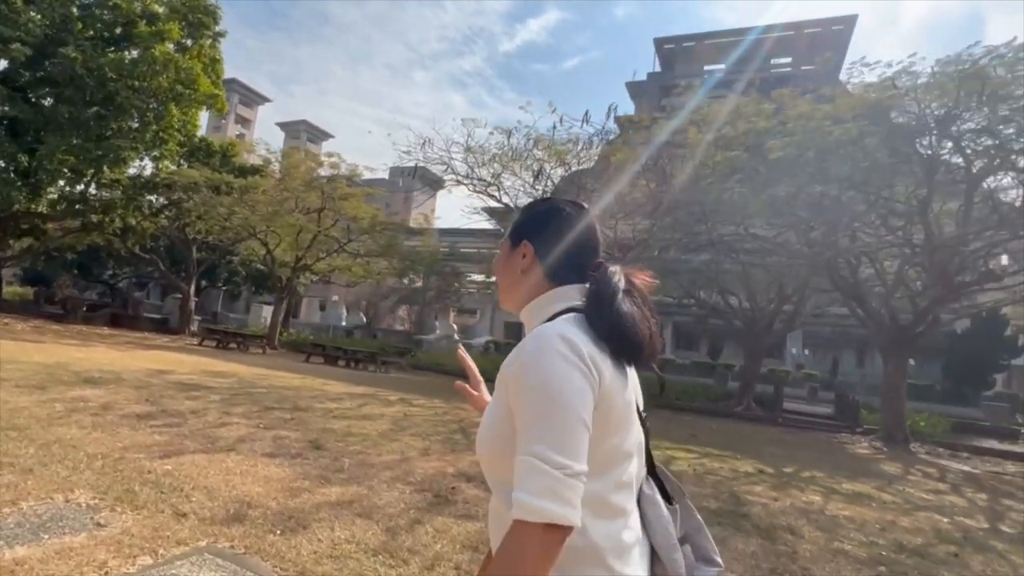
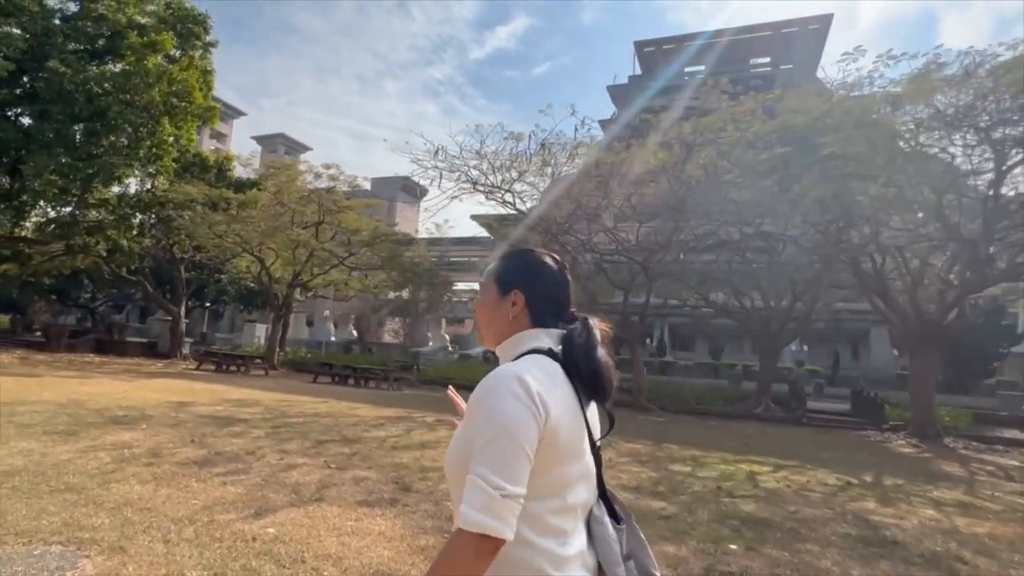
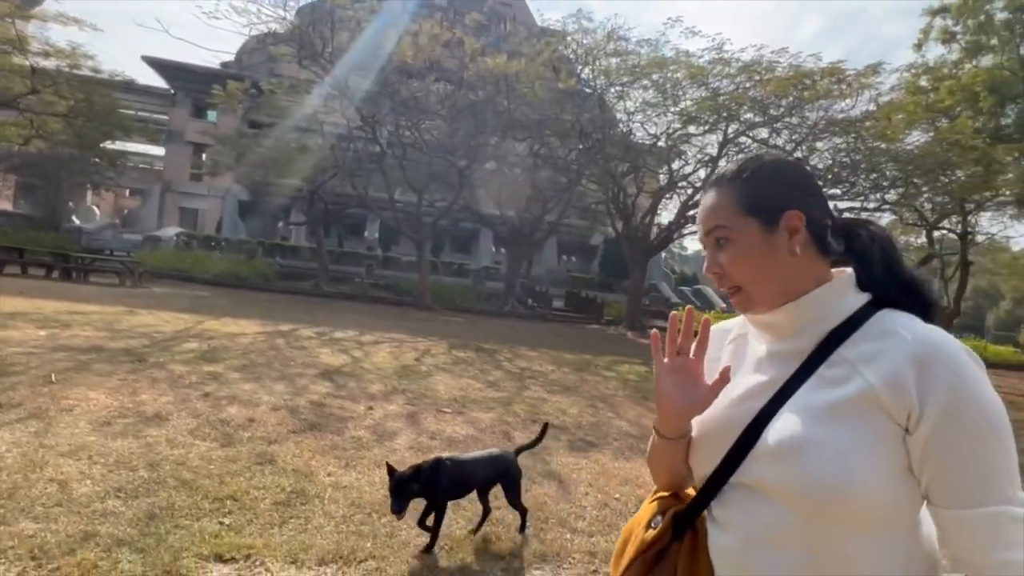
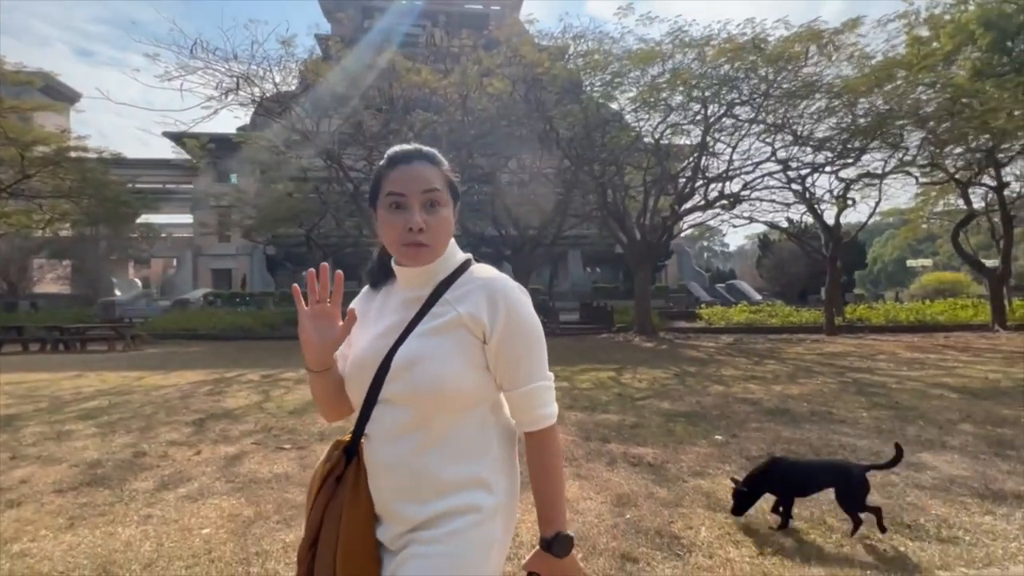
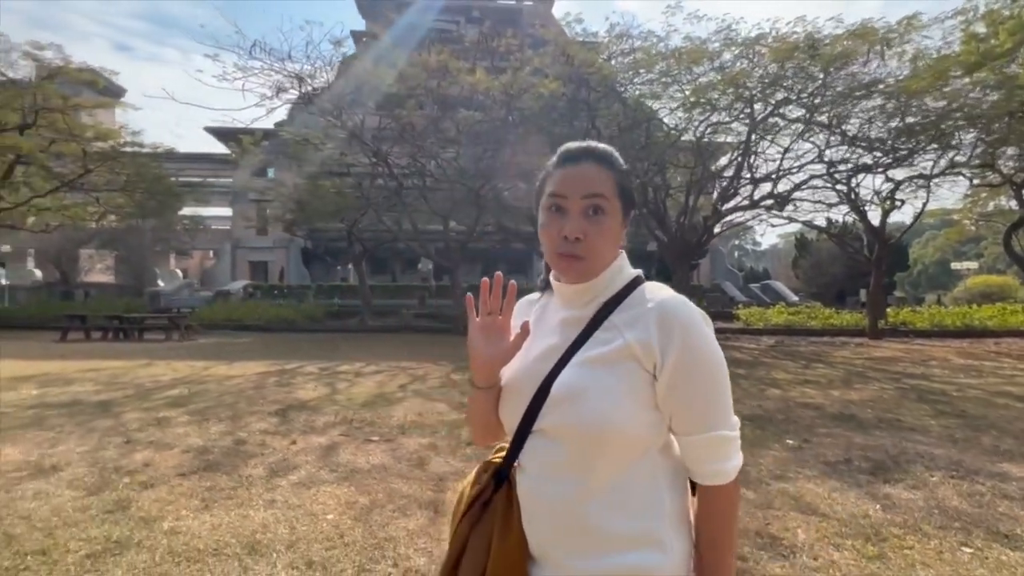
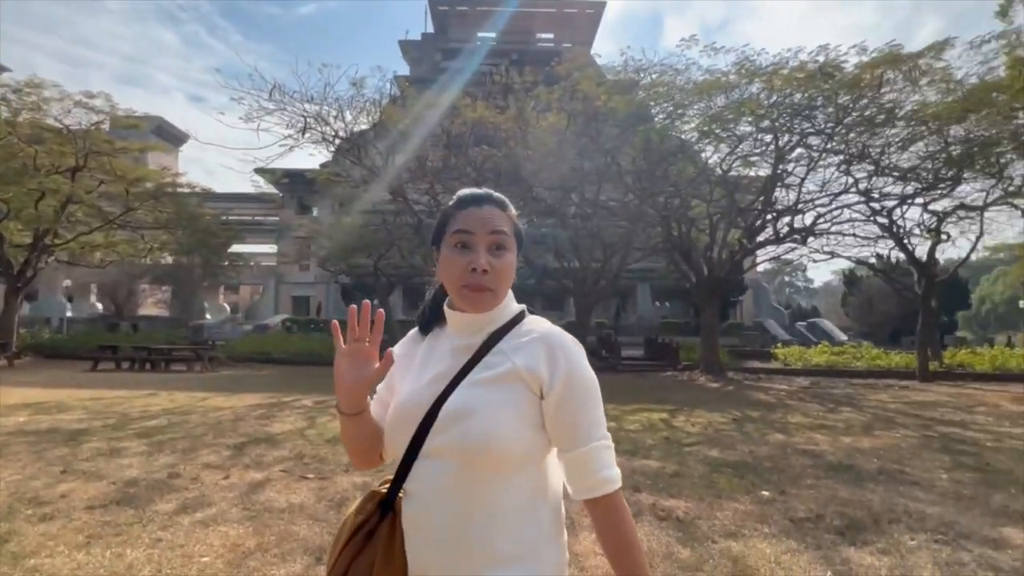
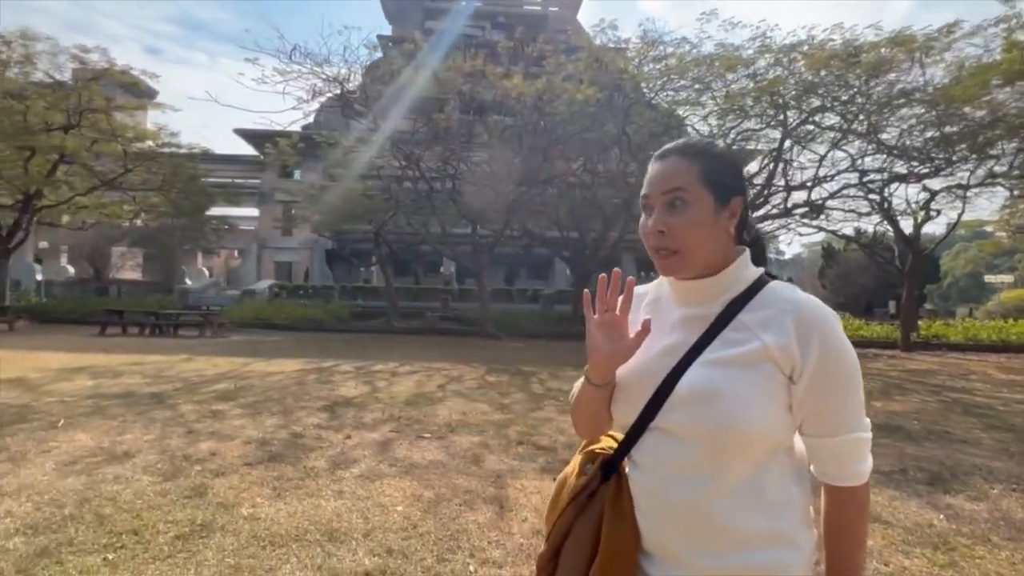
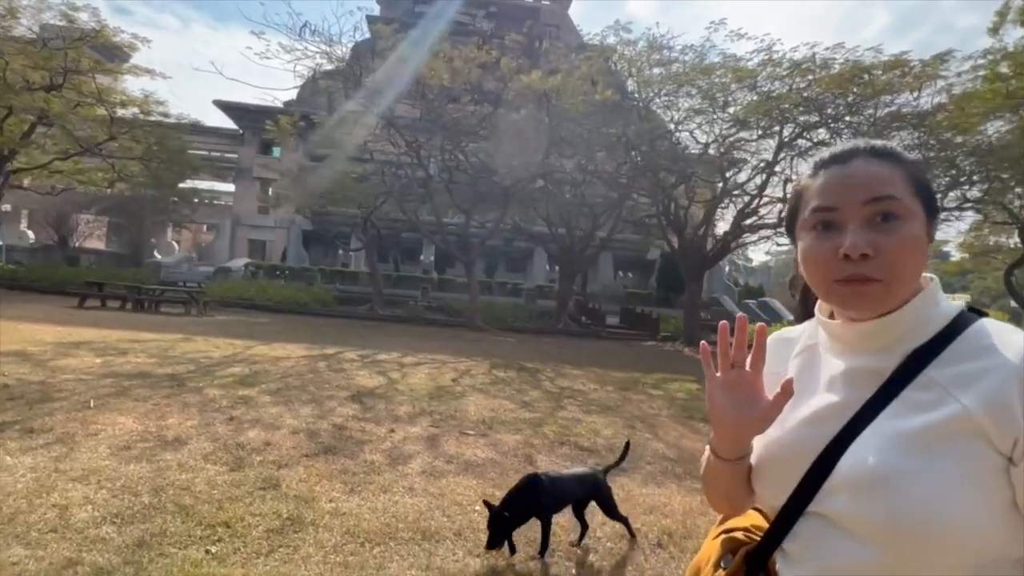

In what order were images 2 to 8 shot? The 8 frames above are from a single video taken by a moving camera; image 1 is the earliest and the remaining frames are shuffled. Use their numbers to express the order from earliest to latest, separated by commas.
2, 6, 4, 5, 7, 8, 3
